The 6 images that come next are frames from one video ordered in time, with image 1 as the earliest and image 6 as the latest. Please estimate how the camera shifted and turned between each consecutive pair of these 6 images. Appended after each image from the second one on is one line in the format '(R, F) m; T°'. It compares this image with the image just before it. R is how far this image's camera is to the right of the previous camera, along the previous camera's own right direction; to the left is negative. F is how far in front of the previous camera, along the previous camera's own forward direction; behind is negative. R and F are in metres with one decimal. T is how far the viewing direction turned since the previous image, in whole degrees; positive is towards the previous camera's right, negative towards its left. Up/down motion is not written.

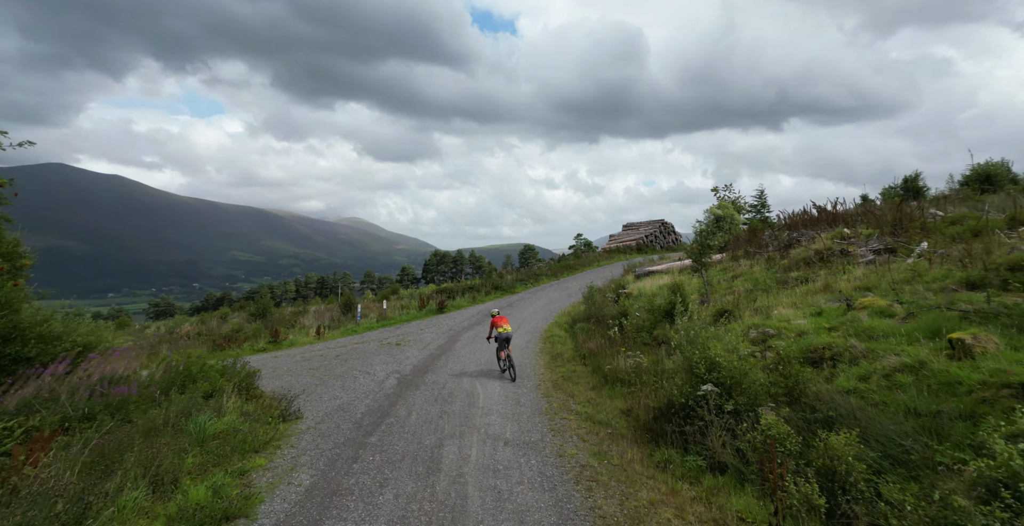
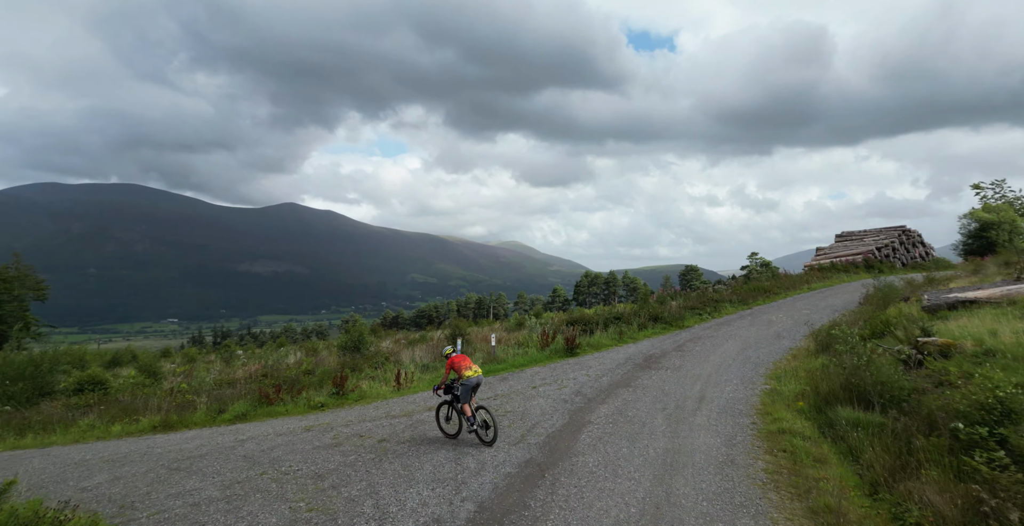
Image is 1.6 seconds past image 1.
(-0.3, +6.7) m; -16°
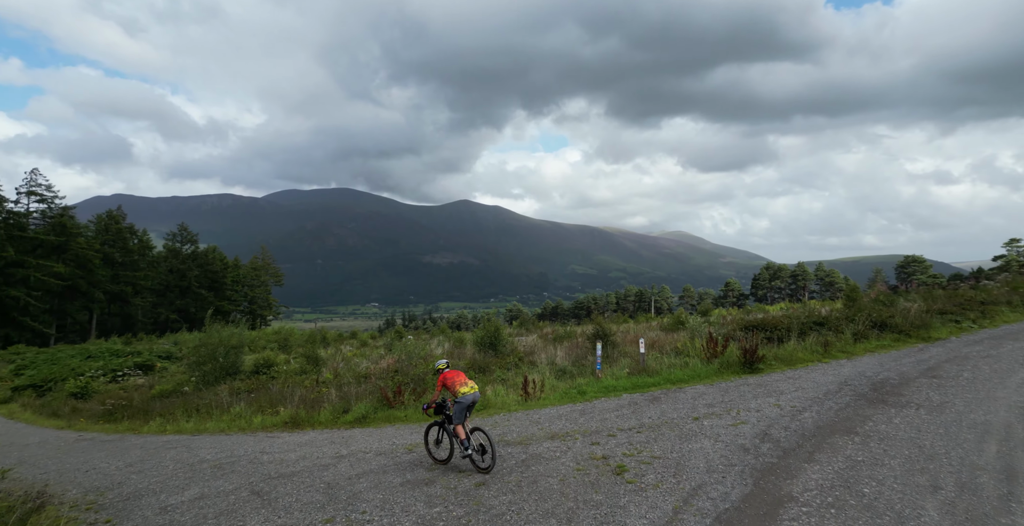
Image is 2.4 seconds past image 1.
(+0.2, +2.6) m; -17°
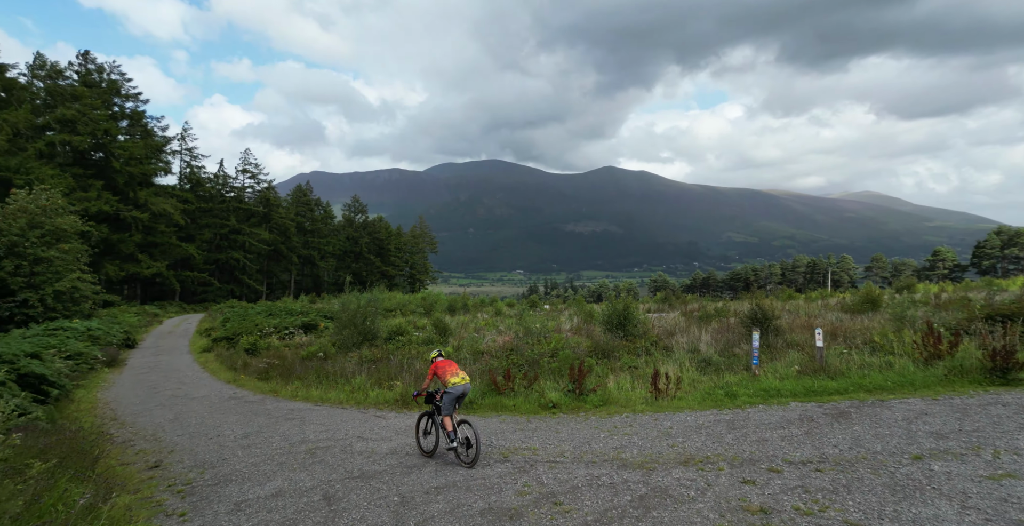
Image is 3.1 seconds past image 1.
(+0.3, +1.9) m; -16°
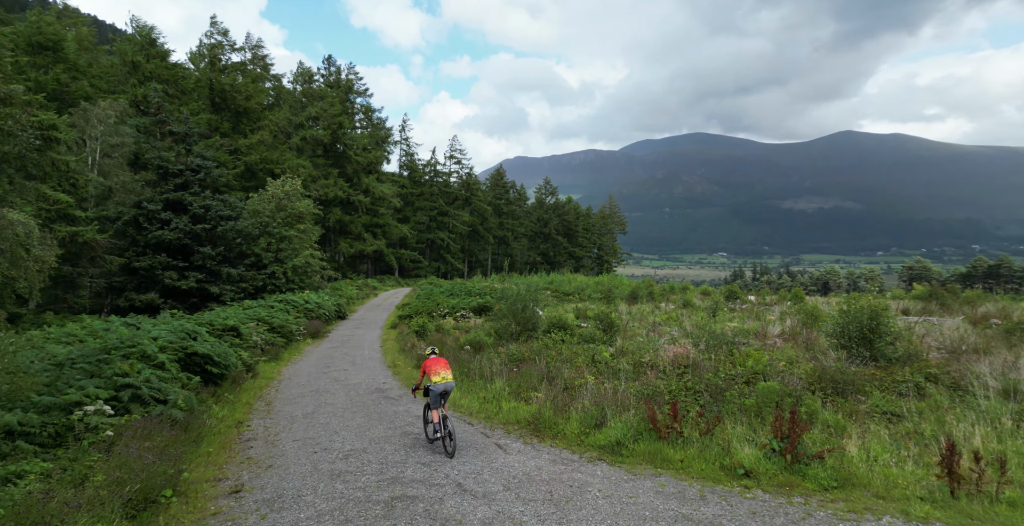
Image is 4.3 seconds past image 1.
(+0.3, +3.1) m; -21°
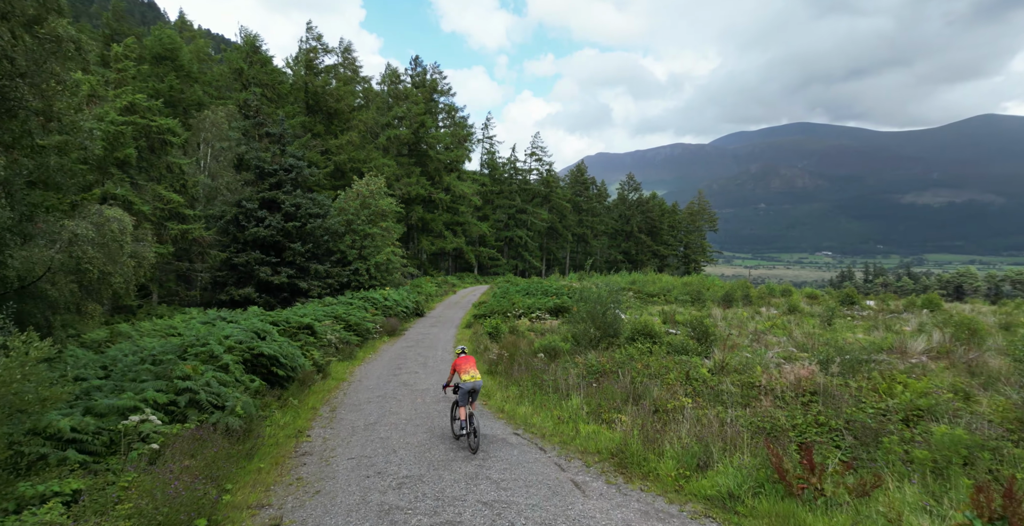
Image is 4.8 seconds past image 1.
(0.0, +1.4) m; -9°
